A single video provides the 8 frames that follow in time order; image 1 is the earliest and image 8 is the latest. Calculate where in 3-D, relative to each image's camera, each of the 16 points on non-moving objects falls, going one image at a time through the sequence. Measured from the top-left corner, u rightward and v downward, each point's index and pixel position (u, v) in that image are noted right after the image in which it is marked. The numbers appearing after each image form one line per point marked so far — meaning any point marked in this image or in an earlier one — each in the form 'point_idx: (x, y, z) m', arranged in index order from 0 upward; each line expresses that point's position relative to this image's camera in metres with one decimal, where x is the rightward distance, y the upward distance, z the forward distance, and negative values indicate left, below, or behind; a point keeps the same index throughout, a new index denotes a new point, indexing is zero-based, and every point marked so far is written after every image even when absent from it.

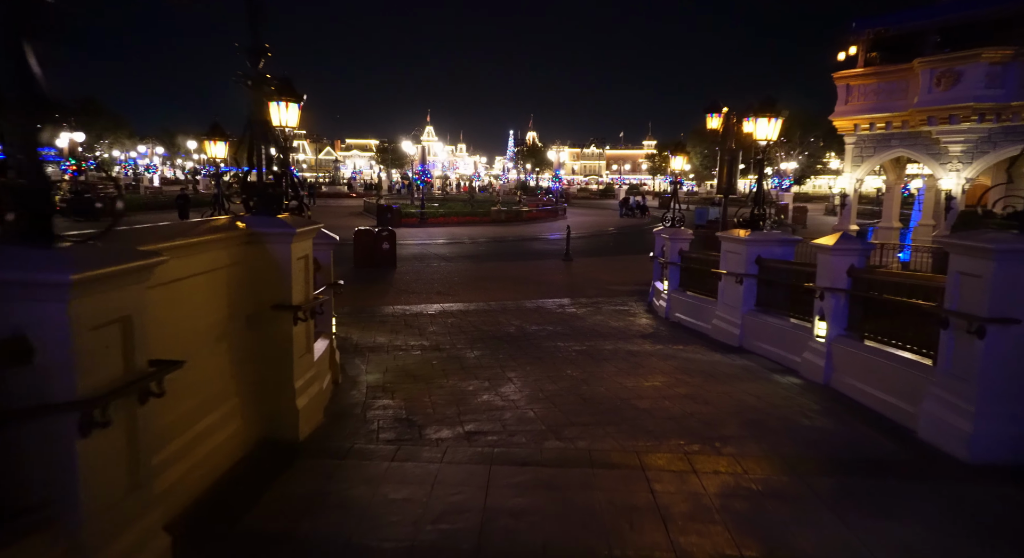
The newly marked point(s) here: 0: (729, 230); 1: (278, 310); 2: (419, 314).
0: (+3.0, +0.7, +8.6) m
1: (-1.6, -0.2, +4.2) m
2: (-1.7, -0.7, +11.2) m
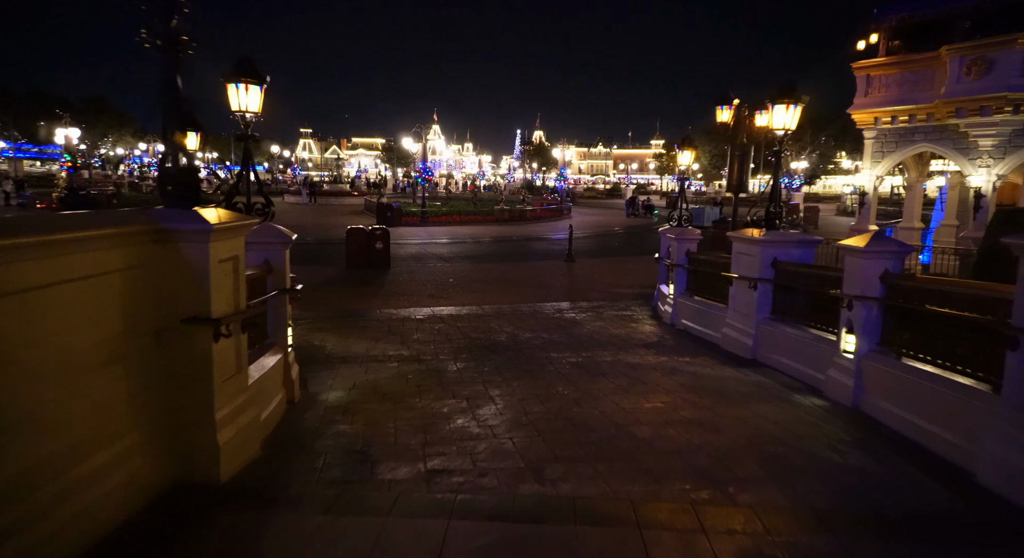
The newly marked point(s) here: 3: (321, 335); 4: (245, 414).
0: (+2.9, +0.6, +7.8) m
1: (-1.8, -0.2, +3.4) m
2: (-1.8, -0.7, +10.5) m
3: (-2.7, -0.8, +8.8) m
4: (-1.7, -0.9, +3.9) m
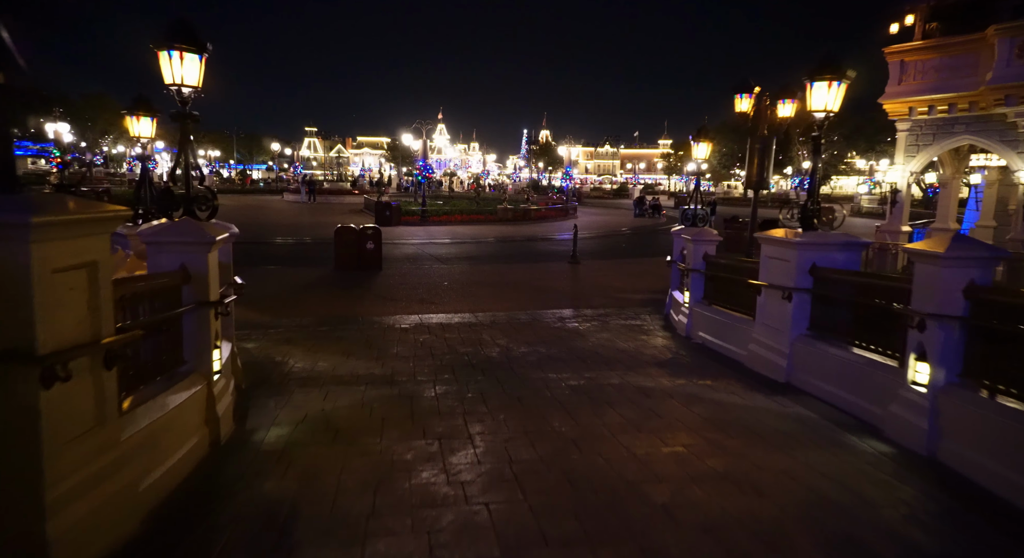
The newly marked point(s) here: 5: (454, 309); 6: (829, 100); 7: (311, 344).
0: (+2.8, +0.5, +6.7) m
1: (-1.9, -0.3, +2.4) m
2: (-1.8, -0.8, +9.4) m
3: (-2.8, -0.9, +7.7) m
4: (-1.8, -0.9, +2.8) m
5: (-1.1, -0.5, +11.4) m
6: (+3.3, +1.9, +6.5) m
7: (-2.6, -0.9, +8.1) m
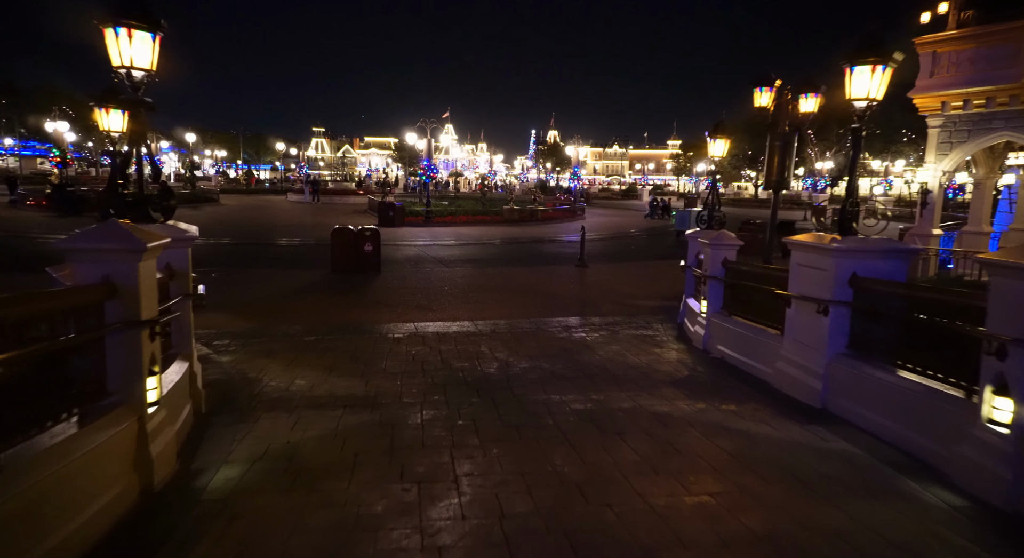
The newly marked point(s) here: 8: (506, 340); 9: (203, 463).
0: (+2.8, +0.4, +5.9) m
1: (-2.0, -0.4, +1.7) m
2: (-1.8, -0.9, +8.7) m
3: (-2.8, -1.0, +7.0) m
4: (-1.9, -1.0, +2.1) m
5: (-1.0, -0.6, +10.7) m
6: (+3.3, +1.8, +5.7) m
7: (-2.6, -0.9, +7.4) m
8: (-0.1, -0.9, +8.8) m
9: (-2.0, -1.2, +4.0) m
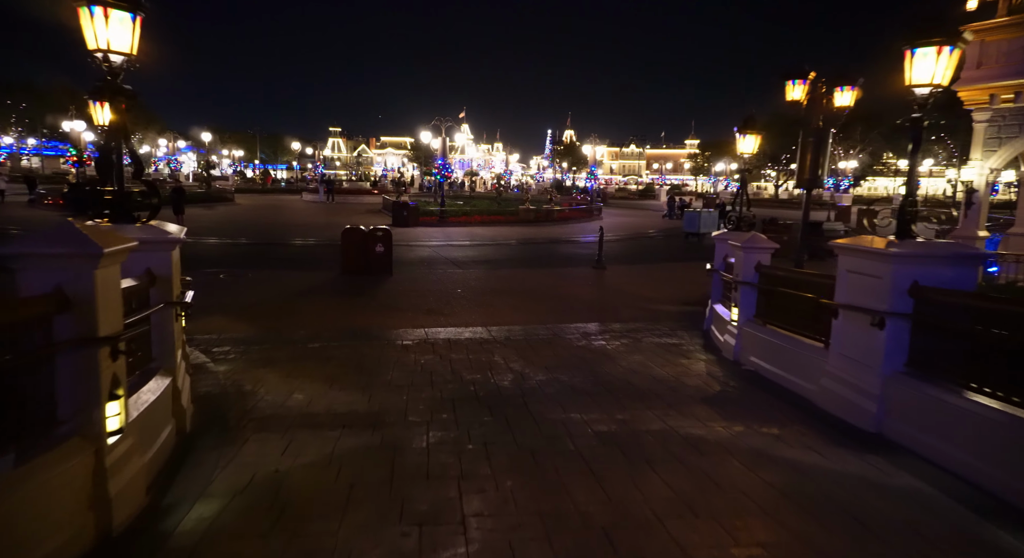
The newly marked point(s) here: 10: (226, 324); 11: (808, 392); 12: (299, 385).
0: (+2.9, +0.3, +5.3) m
1: (-1.9, -0.4, +1.2) m
2: (-1.6, -0.9, +8.2) m
3: (-2.6, -1.0, +6.6) m
4: (-1.9, -1.0, +1.6) m
5: (-0.8, -0.7, +10.2) m
6: (+3.4, +1.7, +5.1) m
7: (-2.4, -1.0, +6.9) m
8: (+0.1, -0.9, +8.2) m
9: (-1.9, -1.2, +3.5) m
10: (-4.3, -0.7, +9.5) m
11: (+2.8, -1.1, +5.9) m
12: (-2.1, -1.1, +6.1) m
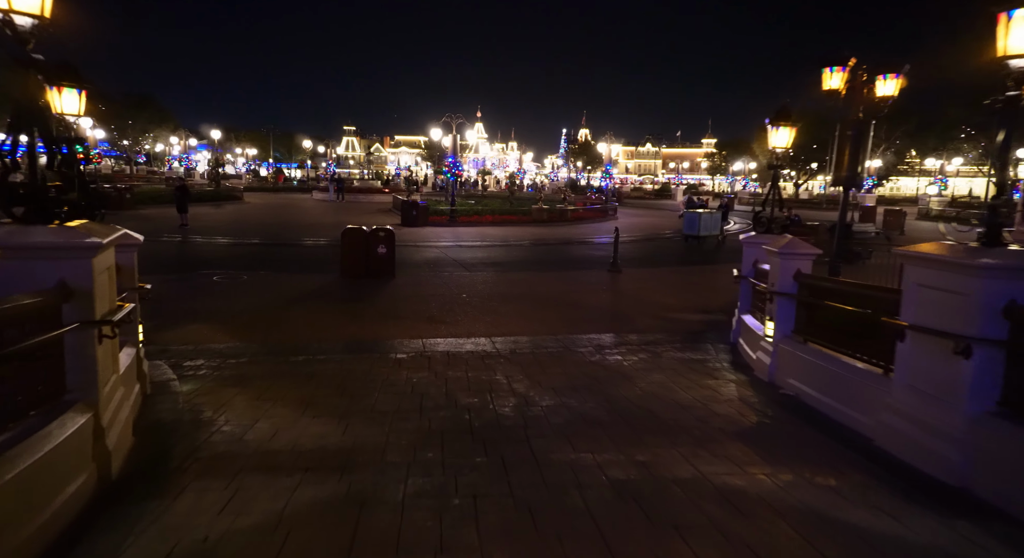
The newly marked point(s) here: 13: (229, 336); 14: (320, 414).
0: (+2.9, +0.2, +4.4) m
1: (-2.0, -0.5, +0.3) m
2: (-1.6, -1.0, +7.4) m
3: (-2.6, -1.1, +5.8) m
4: (-1.9, -1.1, +0.8) m
5: (-0.7, -0.8, +9.3) m
6: (+3.4, +1.6, +4.2) m
7: (-2.4, -1.1, +6.1) m
8: (+0.2, -1.0, +7.3) m
9: (-2.0, -1.3, +2.7) m
10: (-4.3, -0.8, +8.7) m
11: (+2.8, -1.2, +5.0) m
12: (-2.1, -1.1, +5.3) m
13: (-3.9, -0.8, +8.6) m
14: (-1.6, -1.1, +5.3) m
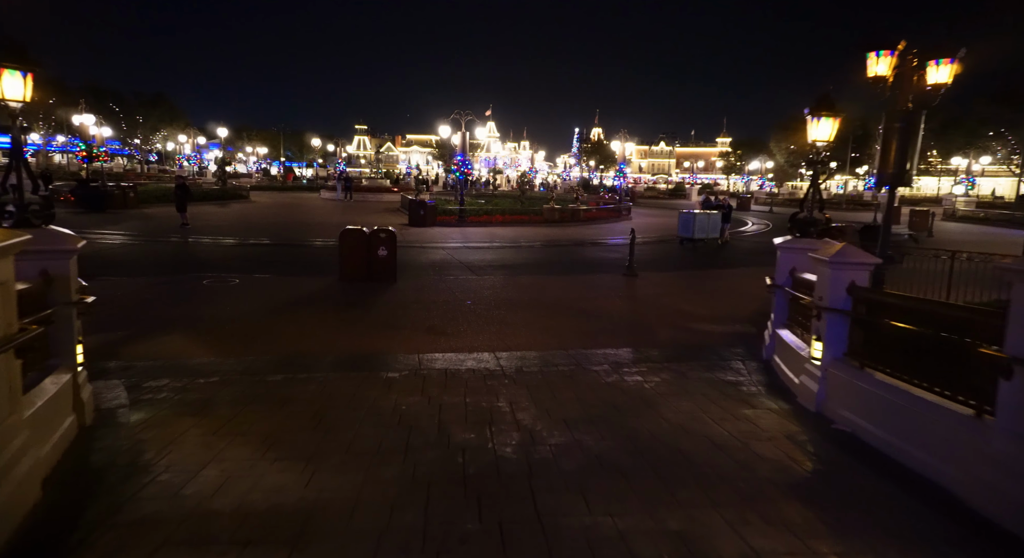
0: (+2.9, +0.1, +3.4) m
1: (-2.1, -0.6, -0.5) m
2: (-1.5, -1.1, +6.5) m
3: (-2.6, -1.2, +4.9) m
4: (-2.0, -1.2, -0.1) m
5: (-0.6, -0.9, +8.4) m
6: (+3.4, +1.5, +3.2) m
7: (-2.4, -1.2, +5.2) m
8: (+0.2, -1.1, +6.4) m
9: (-2.0, -1.4, +1.8) m
10: (-4.2, -0.8, +7.9) m
11: (+2.8, -1.3, +4.0) m
12: (-2.1, -1.2, +4.5) m
13: (-3.8, -0.9, +7.8) m
14: (-1.6, -1.2, +4.4) m
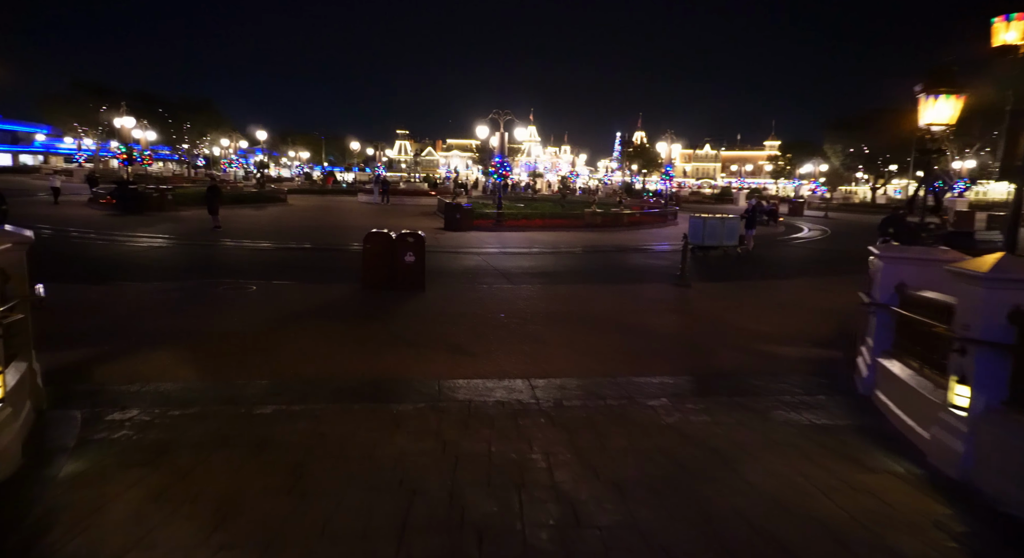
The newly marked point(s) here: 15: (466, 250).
0: (+3.0, 0.0, +1.9) m
1: (-2.2, -0.7, -1.7) m
2: (-1.2, -1.2, +5.3) m
3: (-2.4, -1.3, +3.8) m
4: (-2.1, -1.3, -1.2) m
5: (-0.1, -1.0, +7.1) m
6: (+3.6, +1.3, +1.7) m
7: (-2.1, -1.3, +4.1) m
8: (+0.5, -1.2, +5.1) m
9: (-2.0, -1.5, +0.7) m
10: (-3.8, -0.9, +6.8) m
11: (+3.0, -1.4, +2.5) m
12: (-1.9, -1.3, +3.3) m
13: (-3.4, -1.0, +6.7) m
14: (-1.4, -1.3, +3.2) m
15: (-1.5, +0.9, +19.2) m
